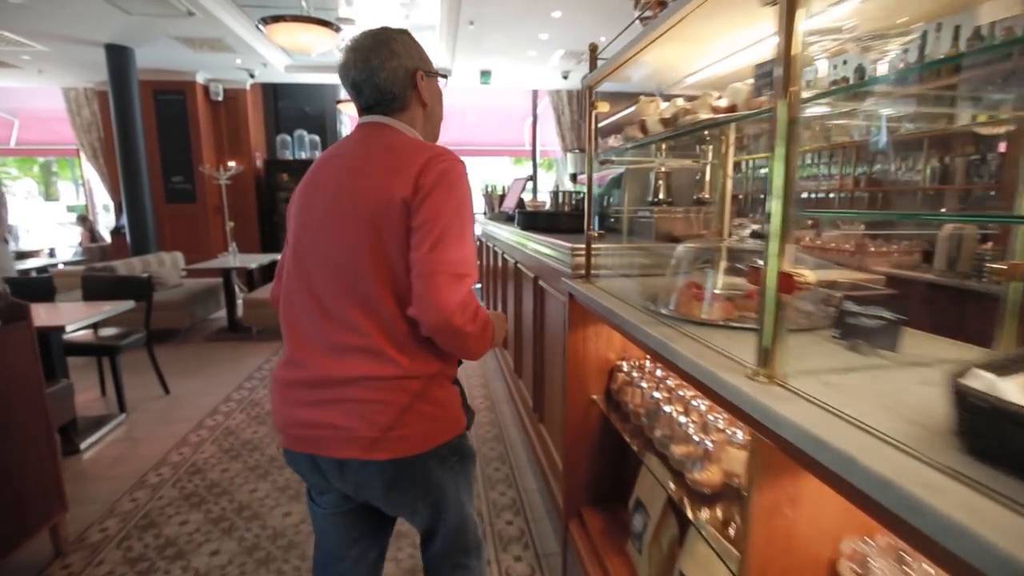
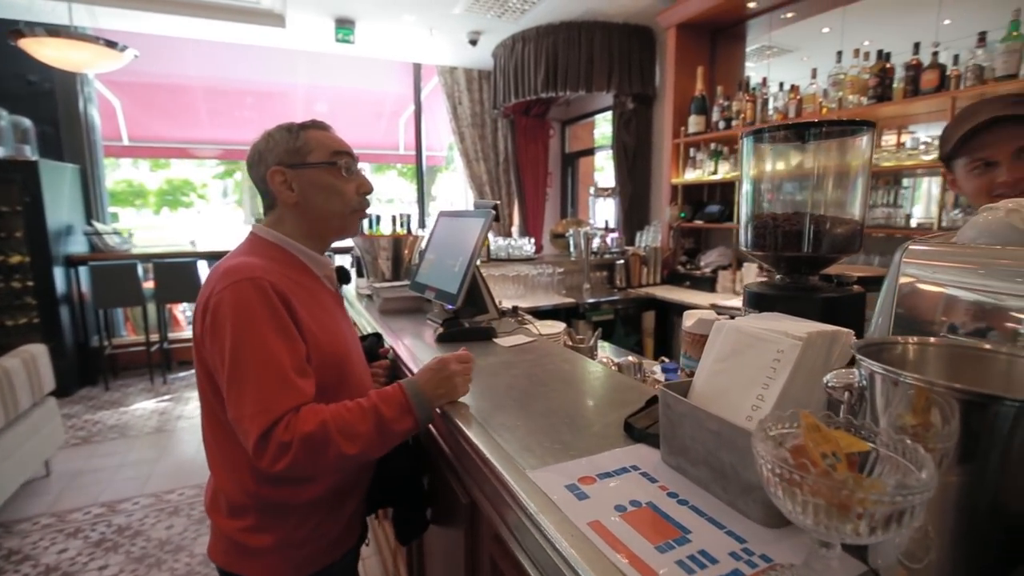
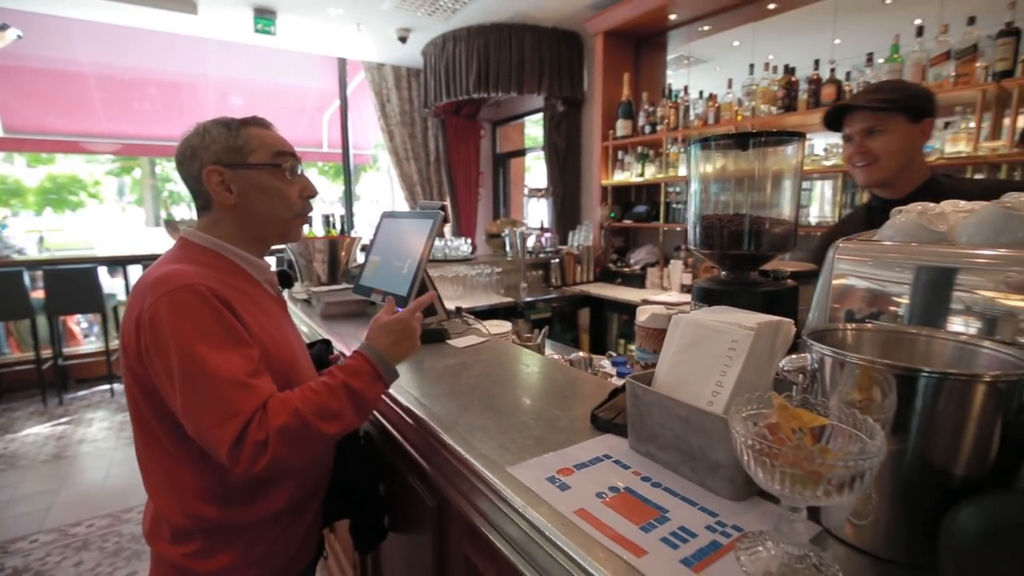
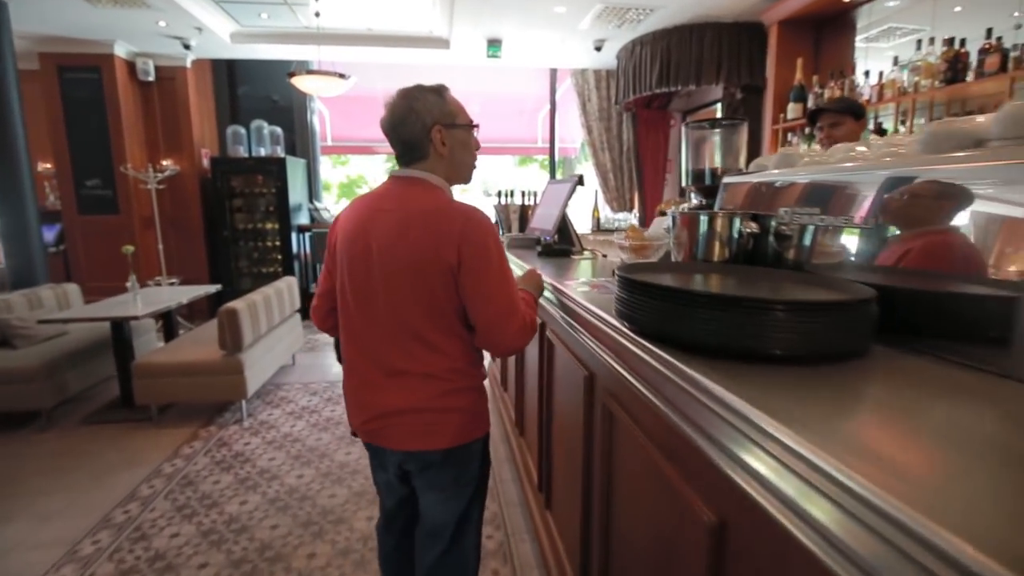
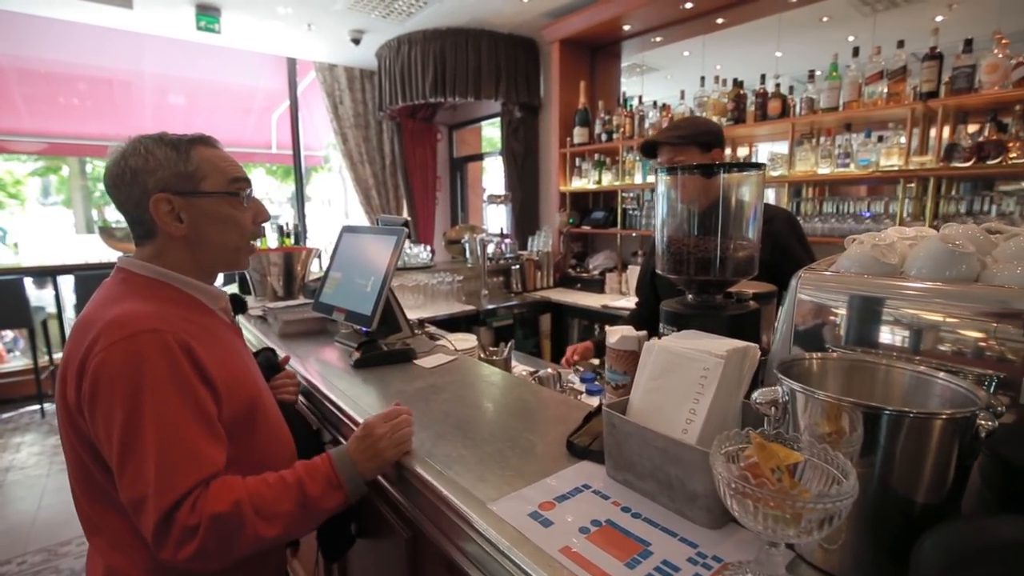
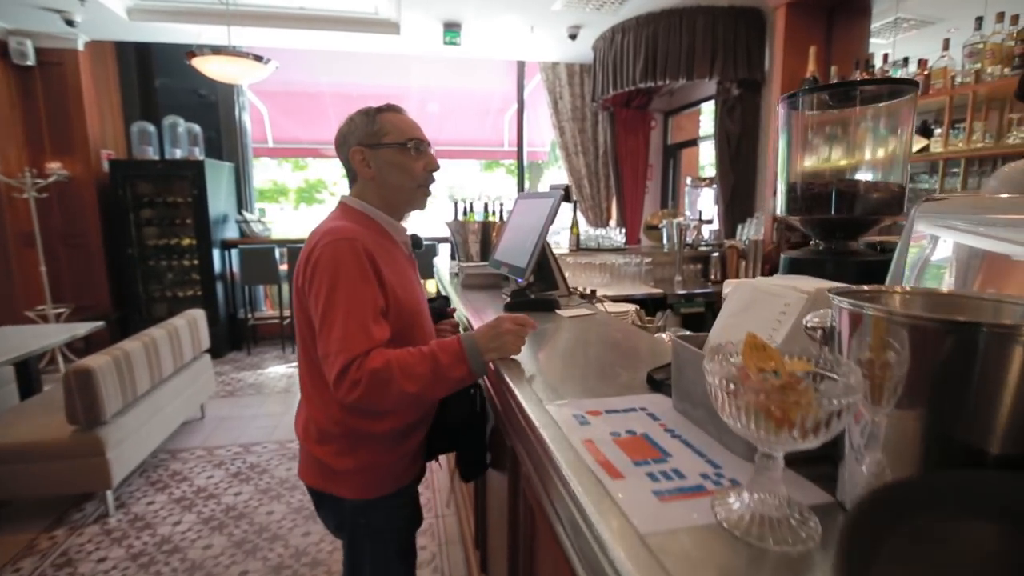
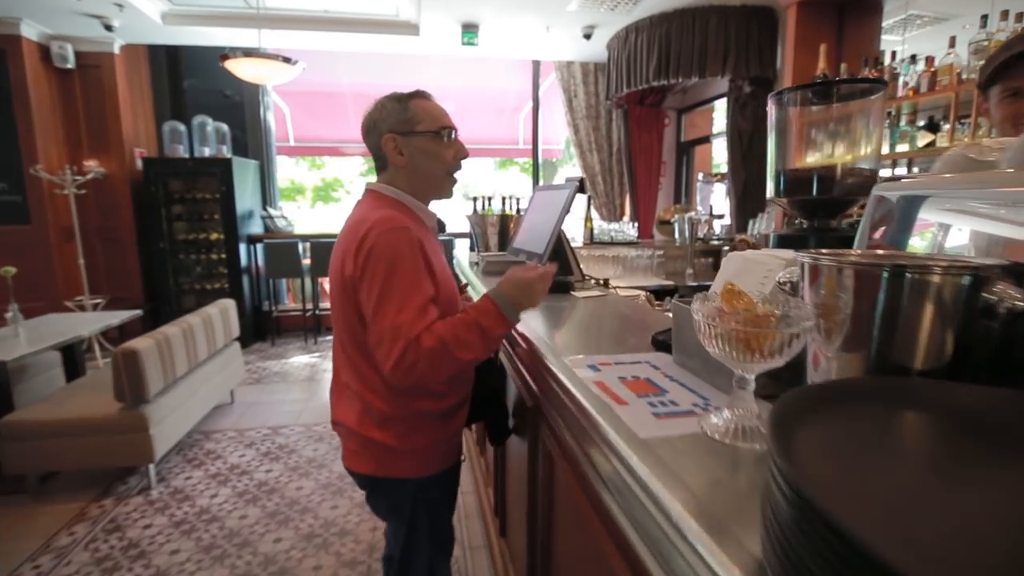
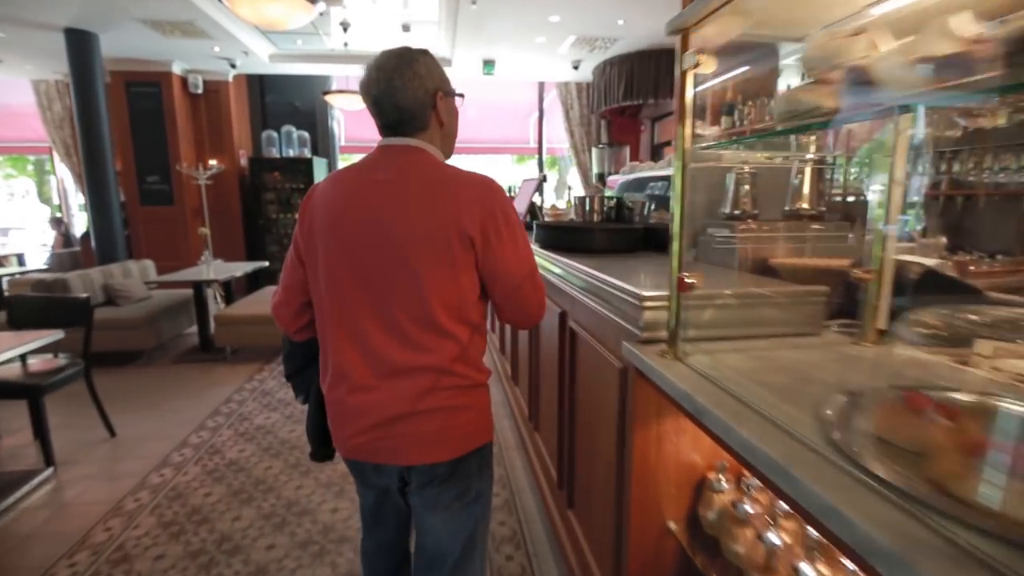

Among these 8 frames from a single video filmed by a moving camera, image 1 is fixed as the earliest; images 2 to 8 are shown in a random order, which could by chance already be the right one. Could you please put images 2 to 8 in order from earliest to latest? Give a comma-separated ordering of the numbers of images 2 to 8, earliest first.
8, 4, 7, 6, 2, 3, 5
